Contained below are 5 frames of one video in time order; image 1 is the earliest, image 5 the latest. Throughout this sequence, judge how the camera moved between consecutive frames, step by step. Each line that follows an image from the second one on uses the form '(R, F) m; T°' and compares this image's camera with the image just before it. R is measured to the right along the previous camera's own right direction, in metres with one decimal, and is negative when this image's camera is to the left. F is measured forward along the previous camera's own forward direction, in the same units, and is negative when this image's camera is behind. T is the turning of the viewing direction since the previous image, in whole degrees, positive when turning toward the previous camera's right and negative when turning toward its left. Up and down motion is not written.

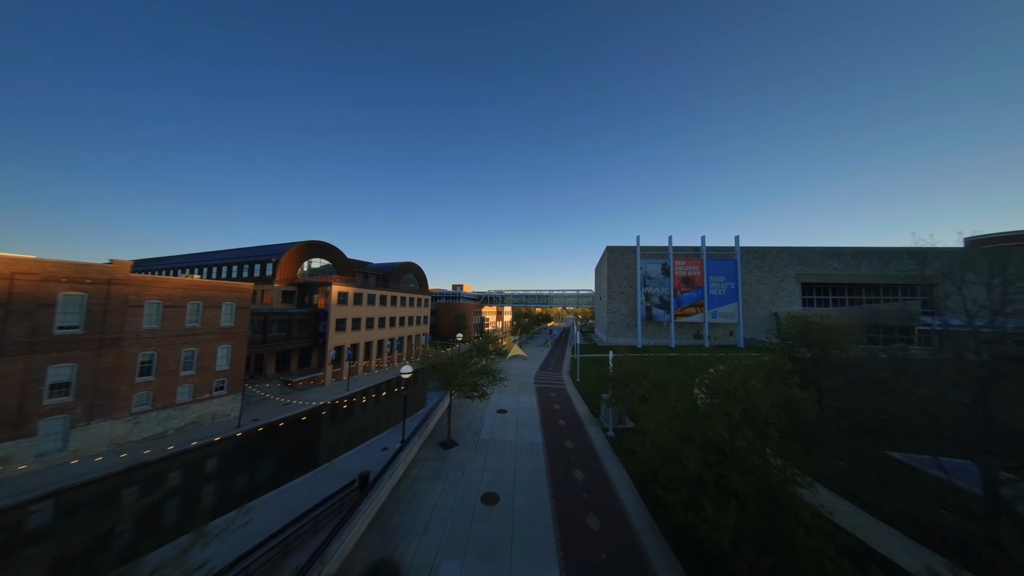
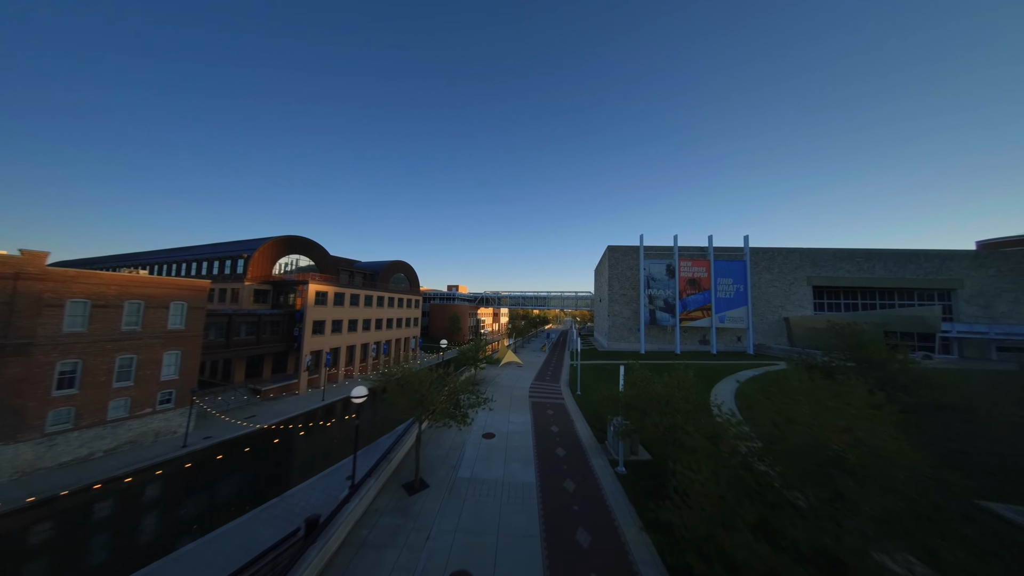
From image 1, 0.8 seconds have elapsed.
(+0.4, +2.9) m; 0°
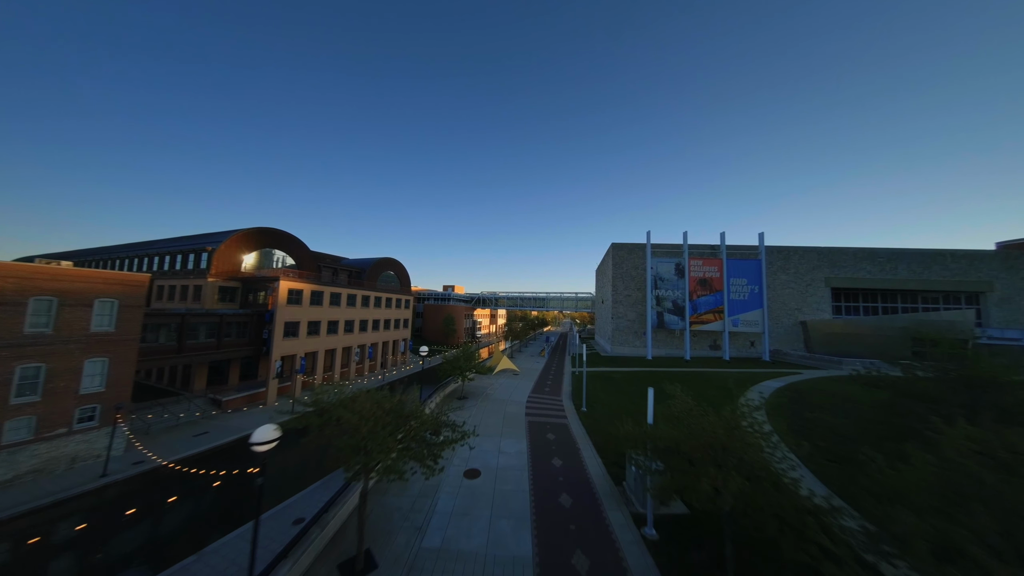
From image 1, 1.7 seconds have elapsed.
(+0.3, +3.3) m; 0°
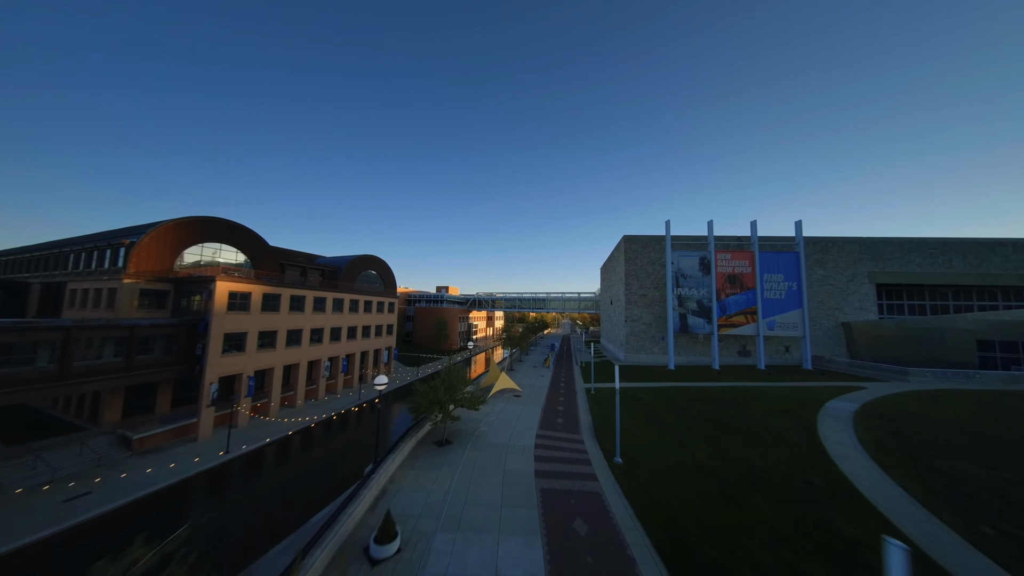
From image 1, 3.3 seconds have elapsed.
(-0.2, +5.8) m; +1°
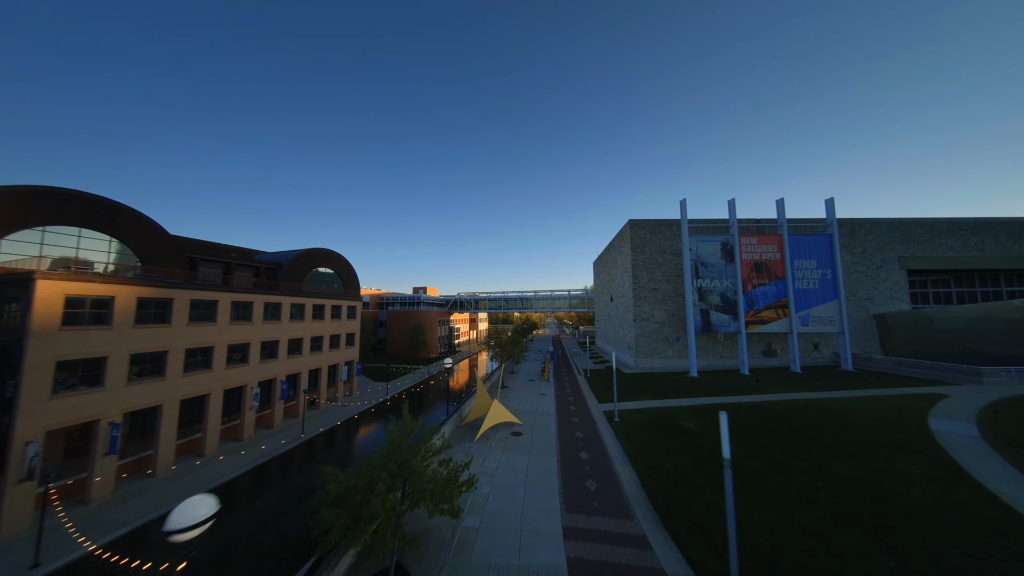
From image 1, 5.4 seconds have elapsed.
(-0.6, +6.8) m; +4°
